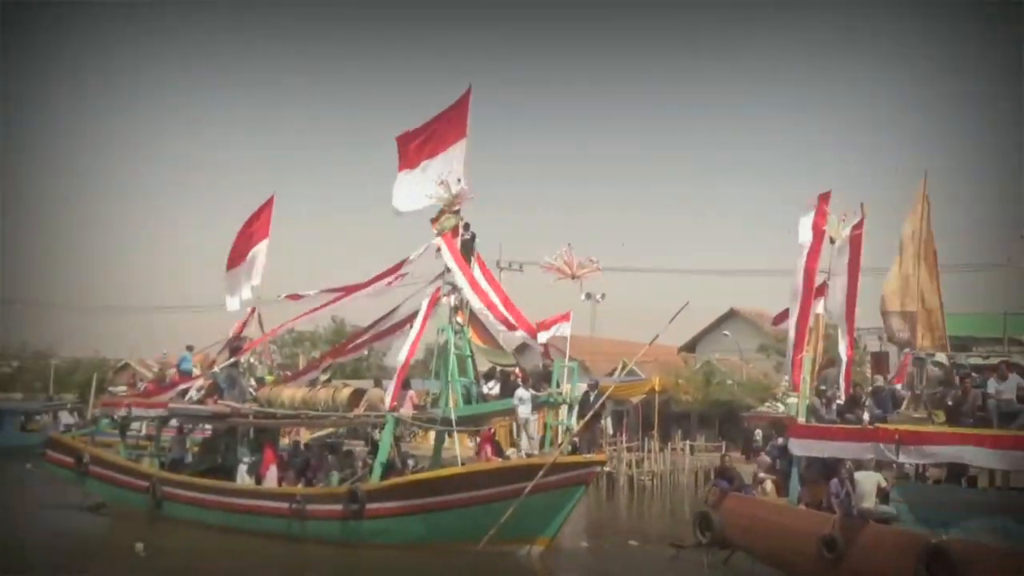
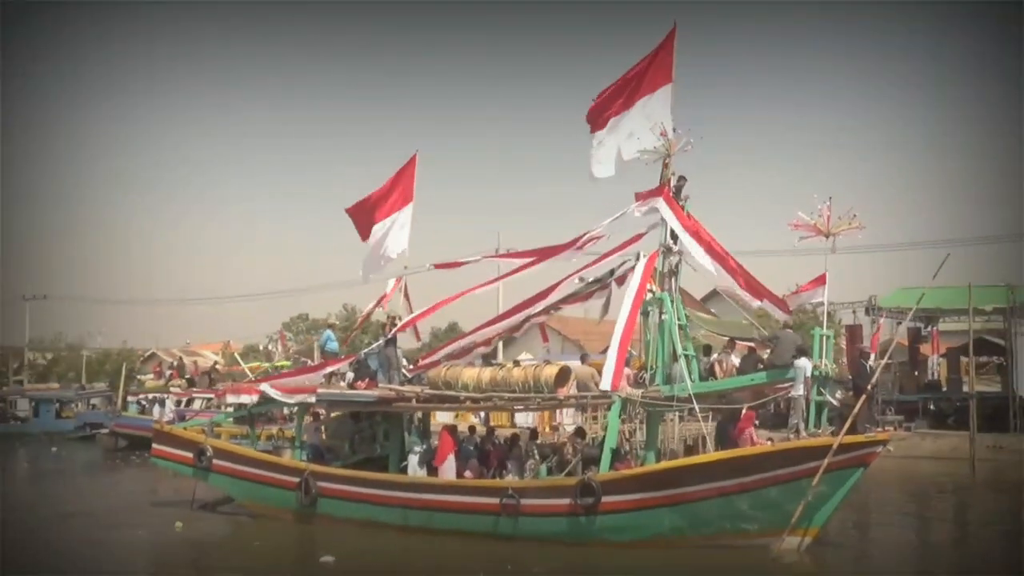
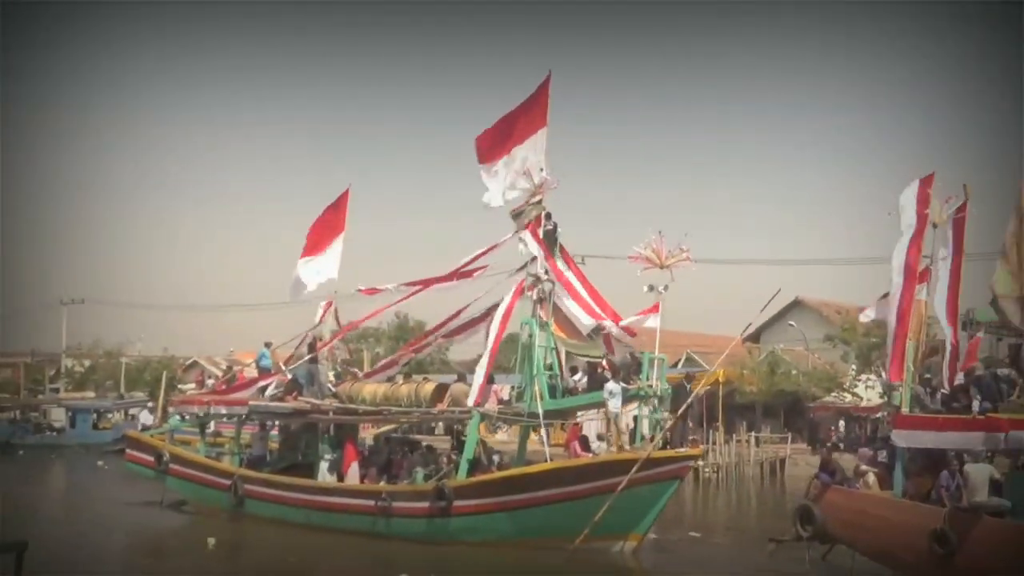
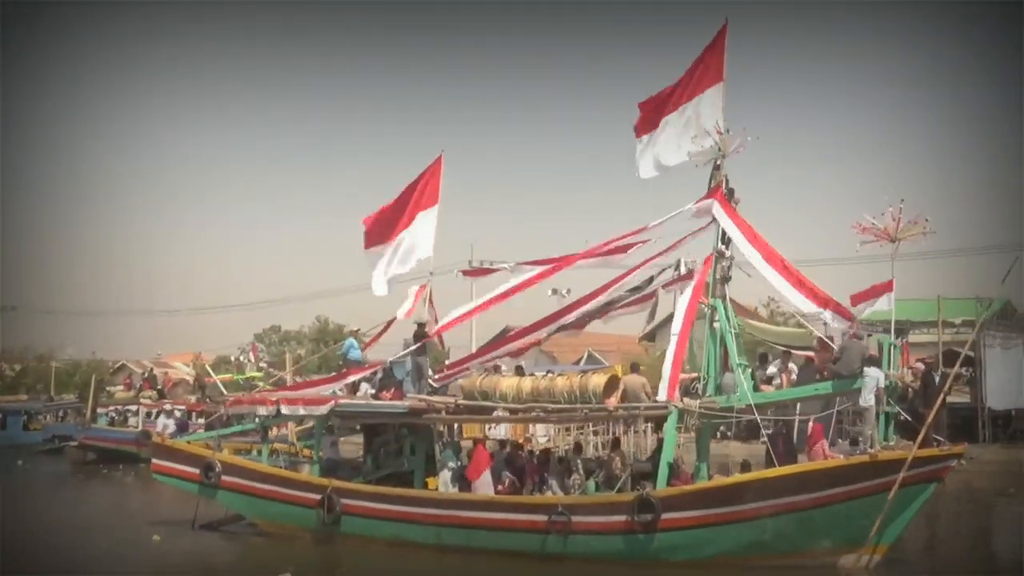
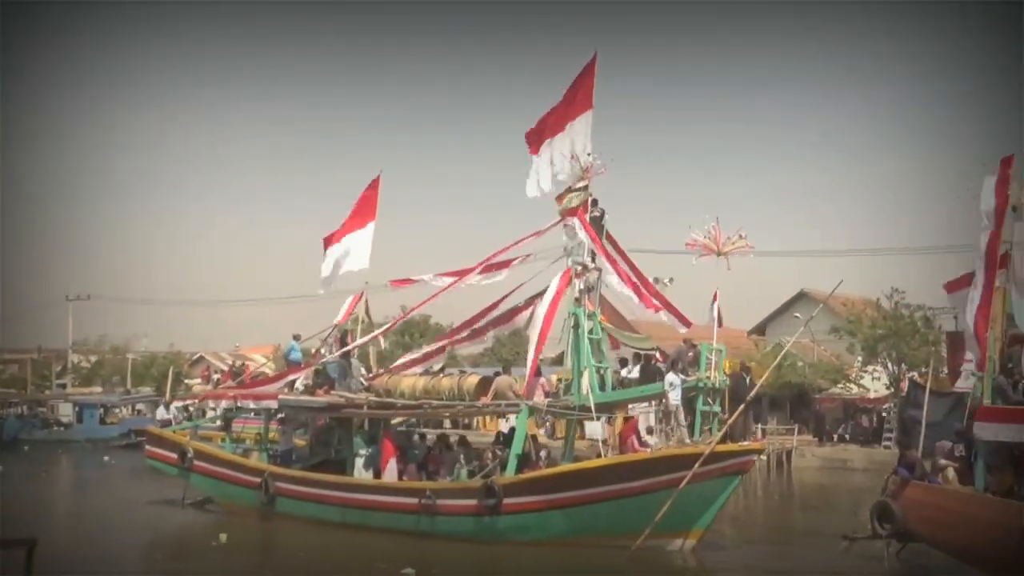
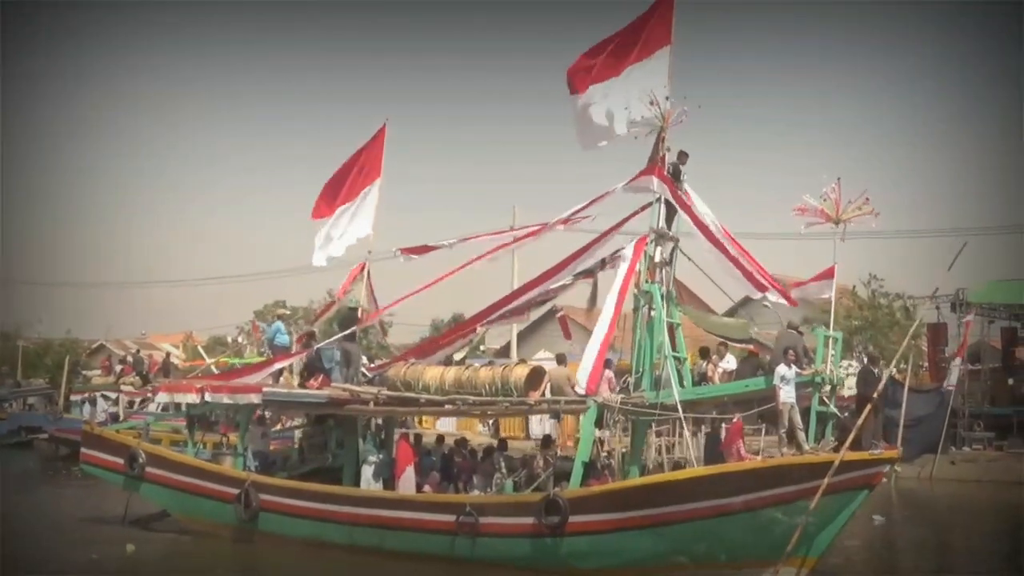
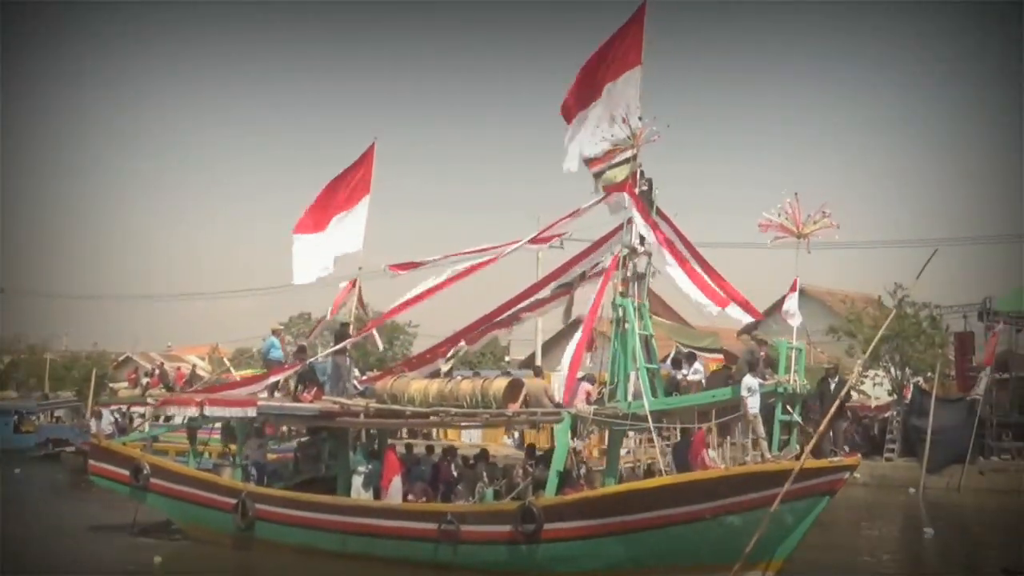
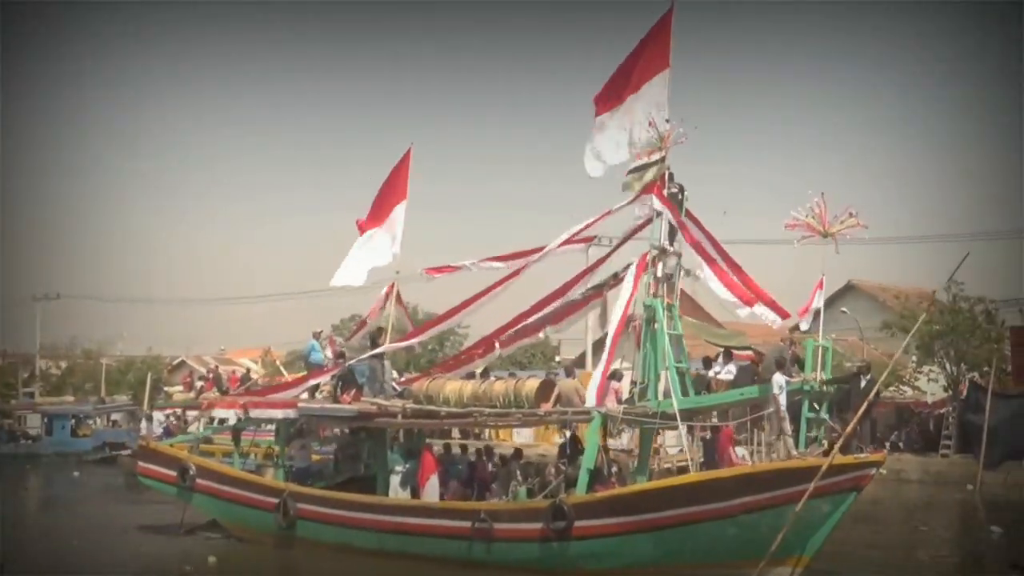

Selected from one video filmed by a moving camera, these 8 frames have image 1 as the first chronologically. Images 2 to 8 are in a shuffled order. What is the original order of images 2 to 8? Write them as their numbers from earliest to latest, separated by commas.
3, 5, 8, 7, 6, 2, 4
